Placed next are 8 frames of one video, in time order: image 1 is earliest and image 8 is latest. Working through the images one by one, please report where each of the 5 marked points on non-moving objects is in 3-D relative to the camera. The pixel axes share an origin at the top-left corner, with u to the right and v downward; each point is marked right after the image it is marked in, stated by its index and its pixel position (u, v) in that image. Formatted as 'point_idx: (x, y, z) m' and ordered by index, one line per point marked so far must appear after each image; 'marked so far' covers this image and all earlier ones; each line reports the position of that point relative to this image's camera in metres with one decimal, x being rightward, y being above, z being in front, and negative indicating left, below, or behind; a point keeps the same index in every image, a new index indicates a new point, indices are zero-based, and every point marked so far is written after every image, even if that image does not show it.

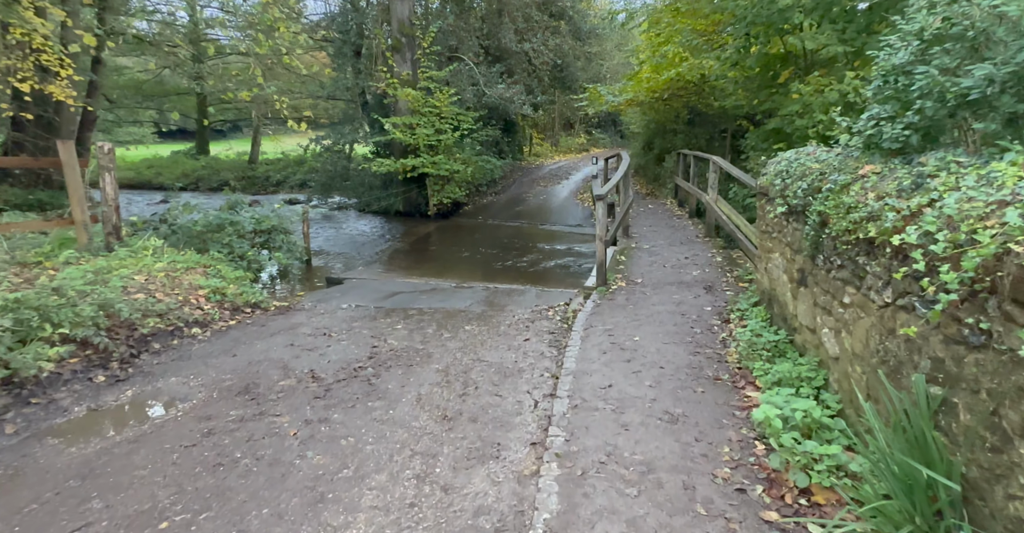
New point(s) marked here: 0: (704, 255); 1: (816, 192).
0: (+2.1, +0.1, +6.5) m
1: (+1.6, +0.4, +3.0) m
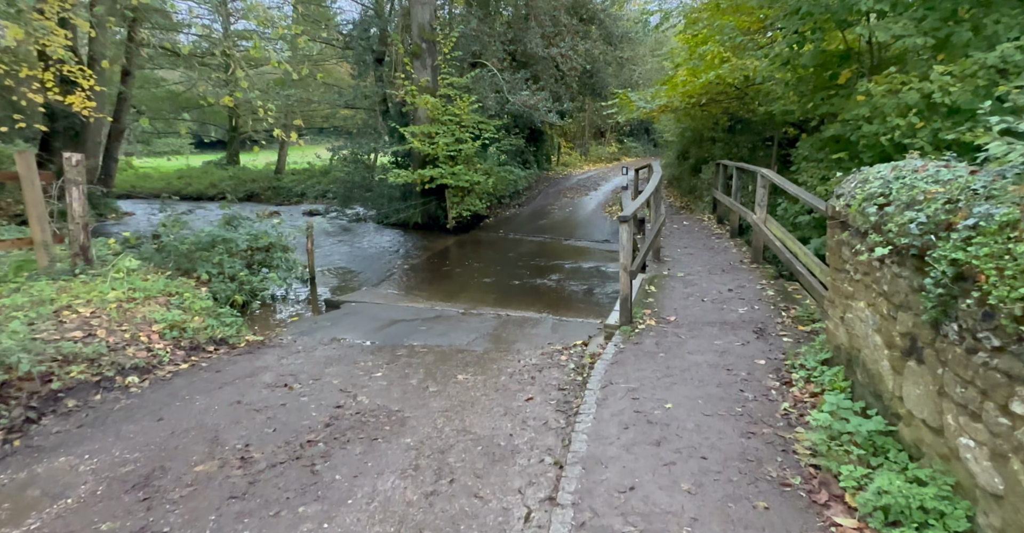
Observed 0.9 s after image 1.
0: (+2.2, -0.2, +5.5) m
1: (+1.5, +0.1, +2.1) m
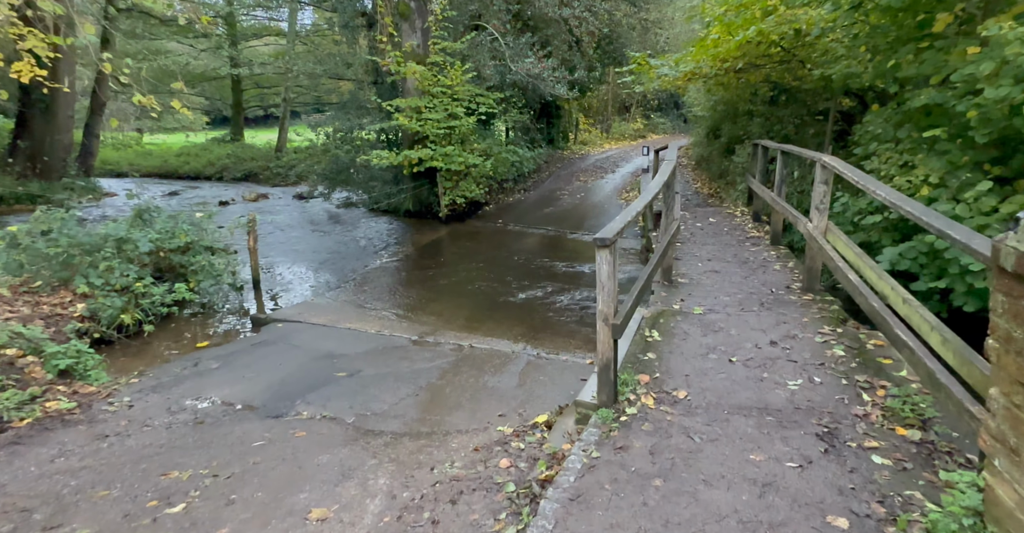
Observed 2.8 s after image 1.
0: (+1.8, -0.4, +3.6) m
1: (+0.9, -0.2, +0.2) m
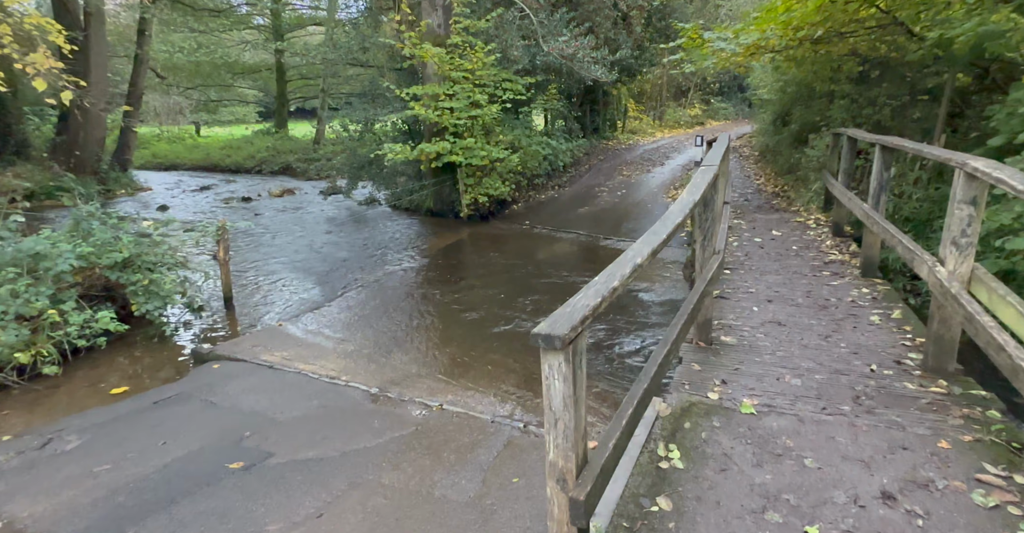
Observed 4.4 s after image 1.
0: (+1.5, -0.7, +2.0) m
1: (+0.3, -0.6, -1.3) m
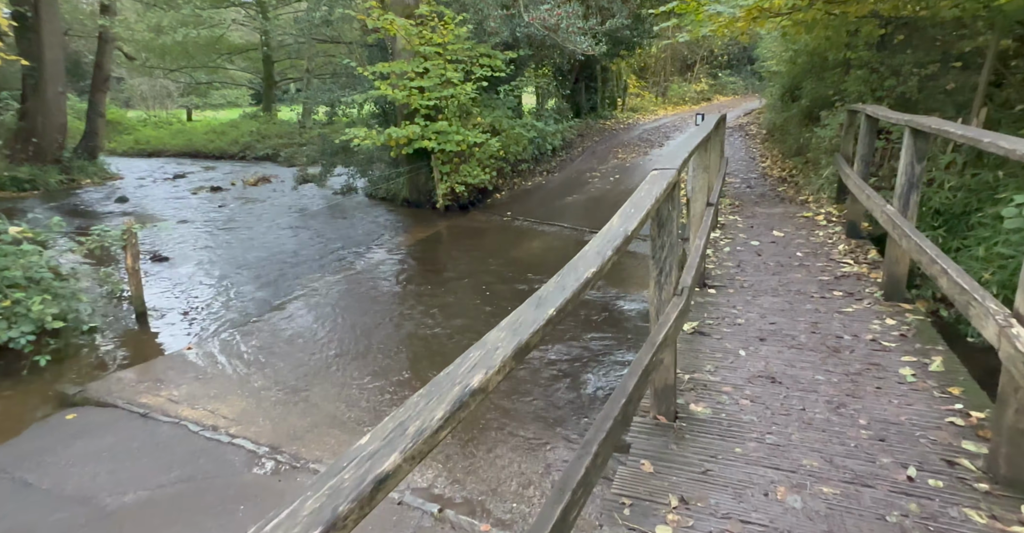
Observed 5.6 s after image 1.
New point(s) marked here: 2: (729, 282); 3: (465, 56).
0: (+1.0, -1.0, +1.0) m
1: (-0.2, -0.9, -2.3) m
2: (+1.4, -0.1, +3.9) m
3: (-0.8, +3.3, +9.5) m
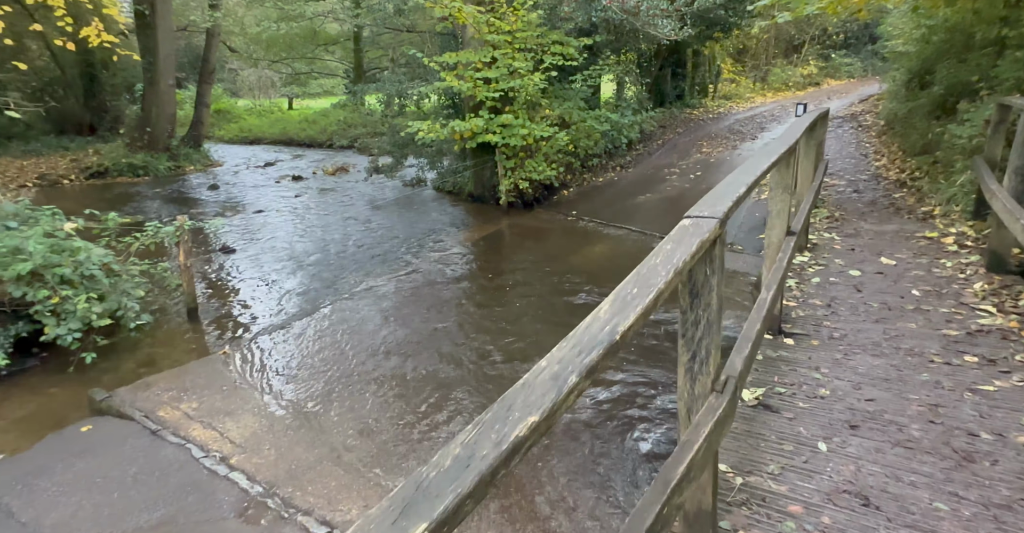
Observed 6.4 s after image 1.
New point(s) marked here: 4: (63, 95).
0: (+0.7, -1.2, +0.3) m
1: (-1.0, -1.2, -2.8) m
2: (+1.6, -0.3, +3.0) m
3: (+0.4, +3.3, +8.8) m
4: (-14.4, +5.5, +19.1) m
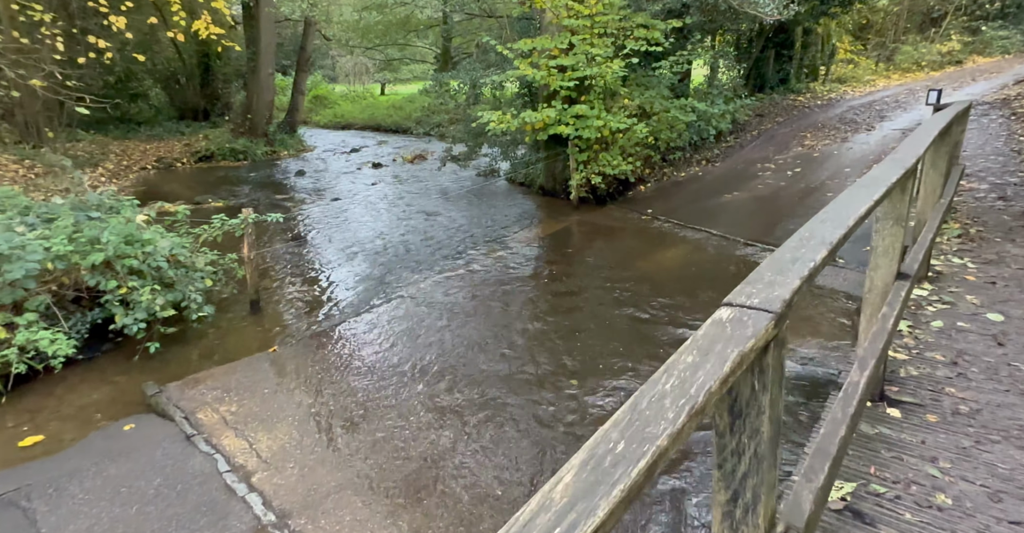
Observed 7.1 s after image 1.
0: (+0.4, -1.4, -0.2) m
1: (-1.8, -1.4, -3.0) m
2: (+1.7, -0.5, +2.3) m
3: (+1.5, +3.3, +8.1) m
4: (-11.5, +6.3, +20.4) m
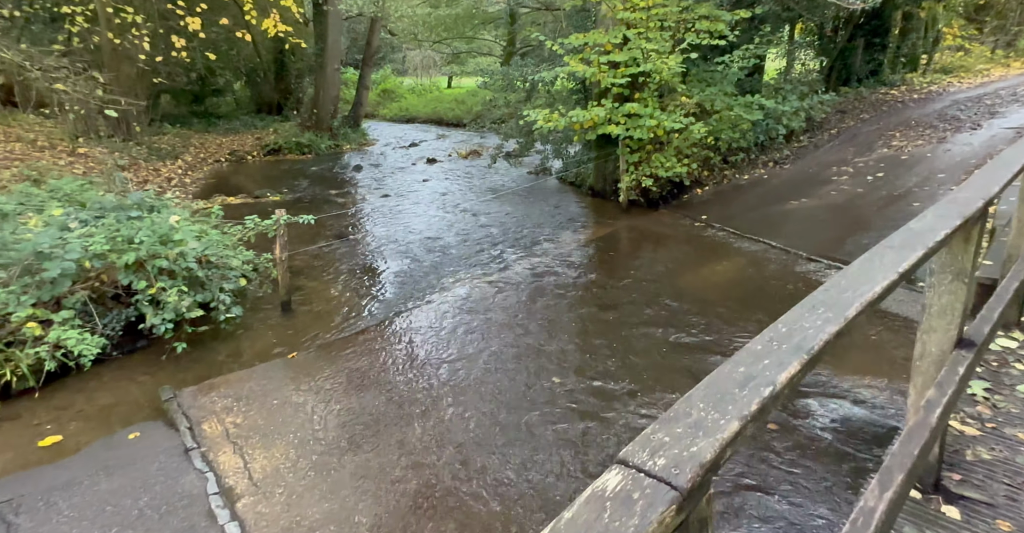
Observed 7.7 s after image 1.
0: (-0.1, -1.6, -0.6) m
1: (-2.5, -1.6, -3.1) m
2: (+1.6, -0.7, +1.8) m
3: (+2.1, +3.2, +7.5) m
4: (-9.3, +6.7, +21.2) m
